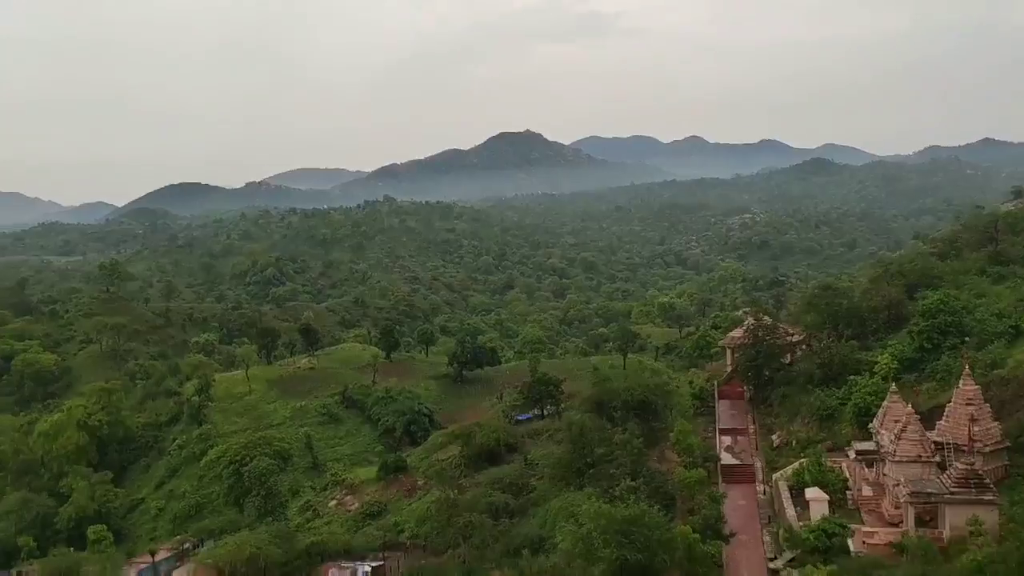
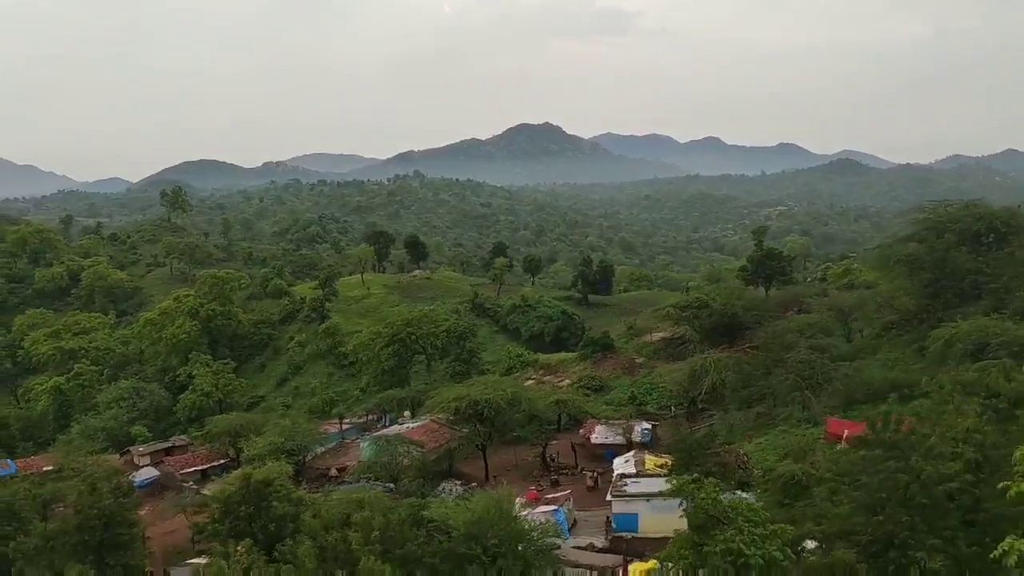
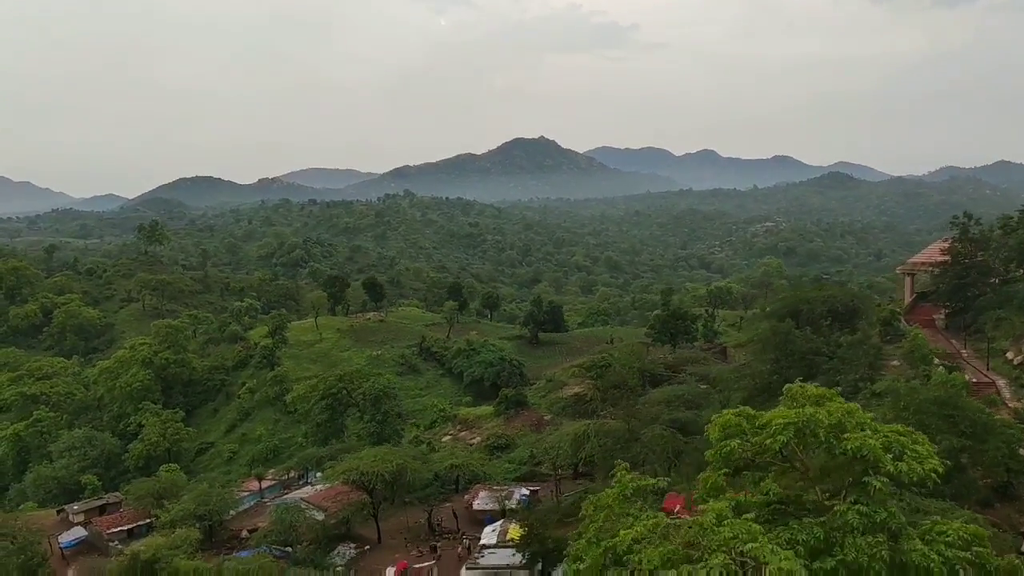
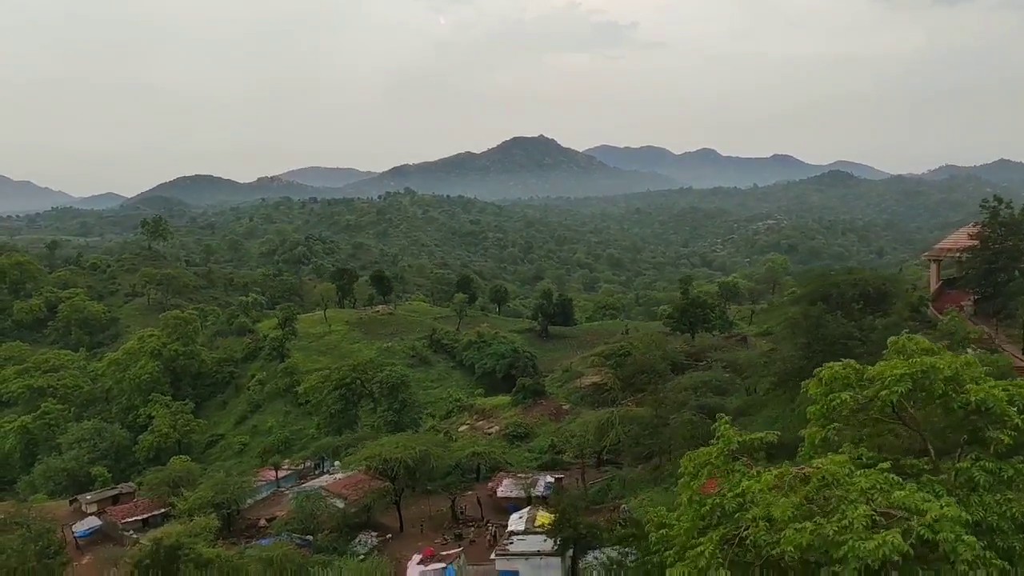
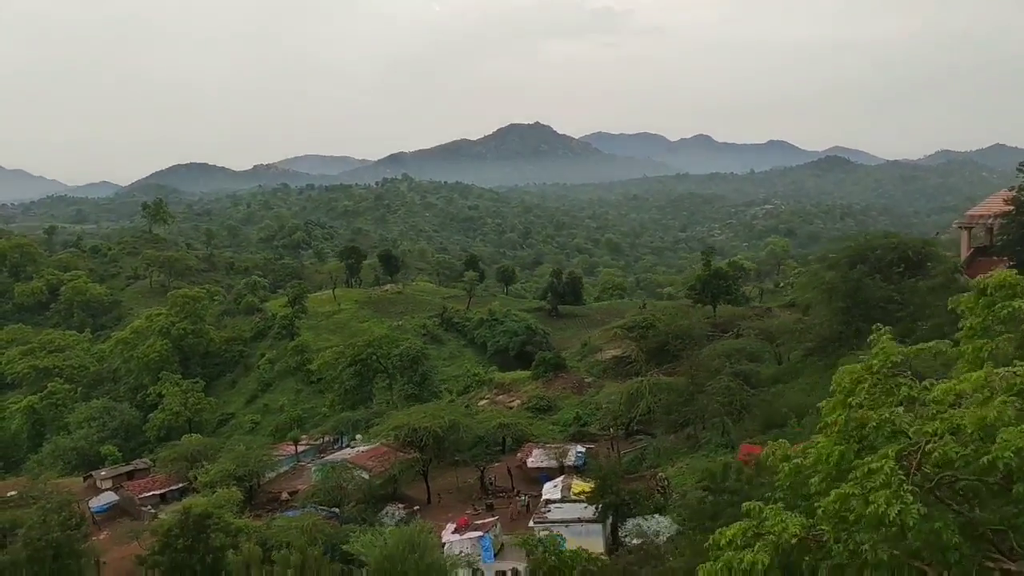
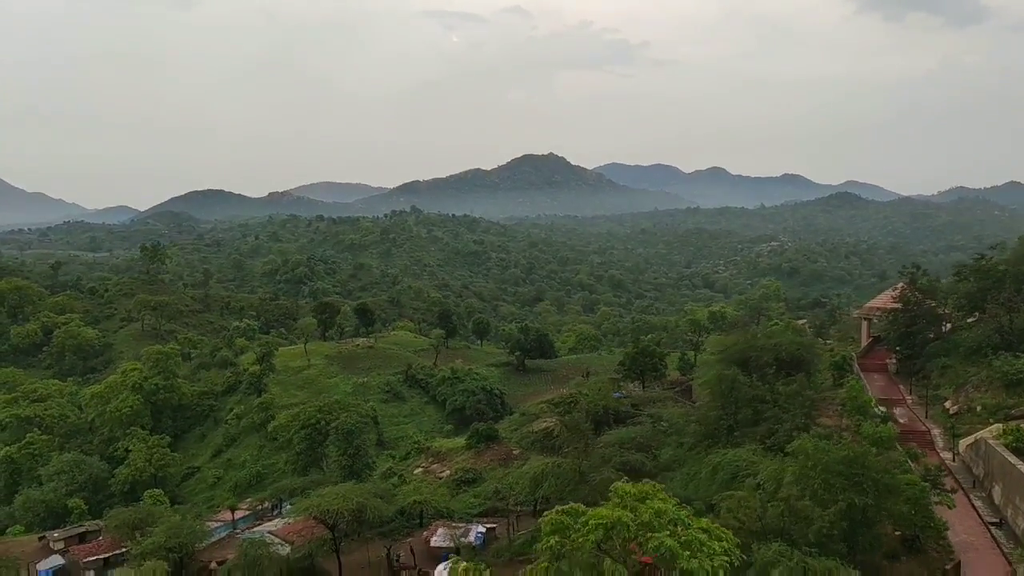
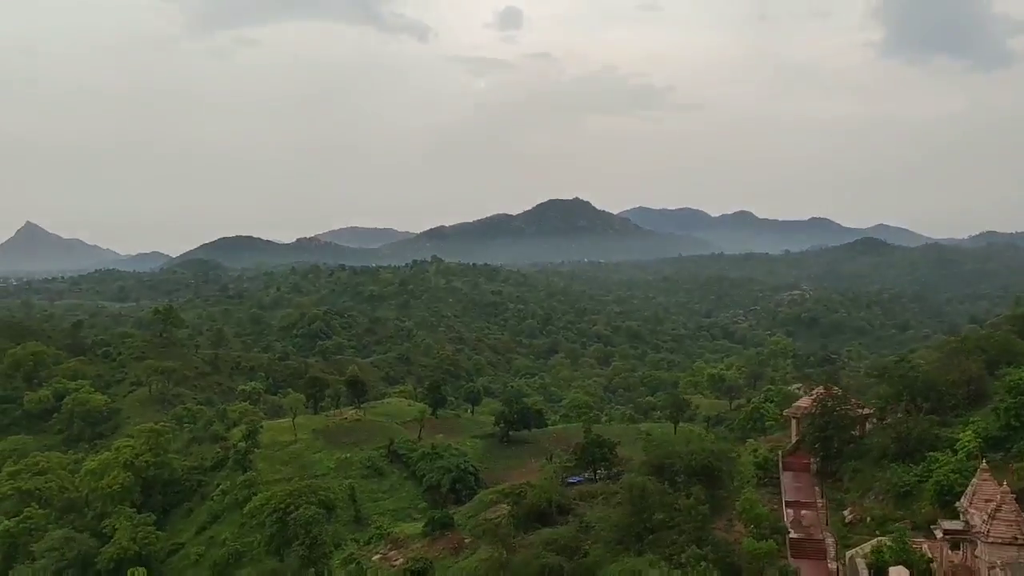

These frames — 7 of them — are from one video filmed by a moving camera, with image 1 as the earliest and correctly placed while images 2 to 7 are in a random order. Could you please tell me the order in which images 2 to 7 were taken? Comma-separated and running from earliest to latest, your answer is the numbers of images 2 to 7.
7, 6, 3, 4, 5, 2
